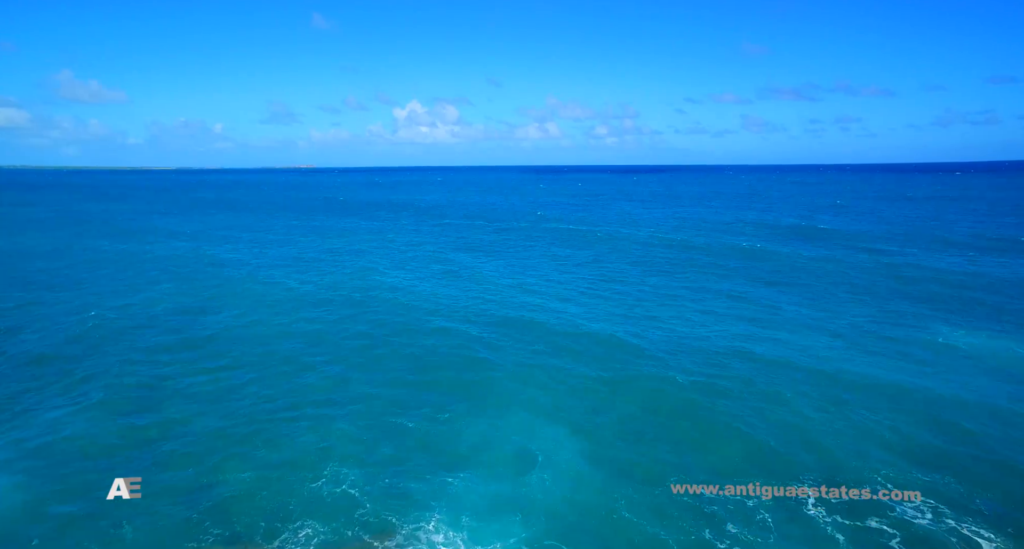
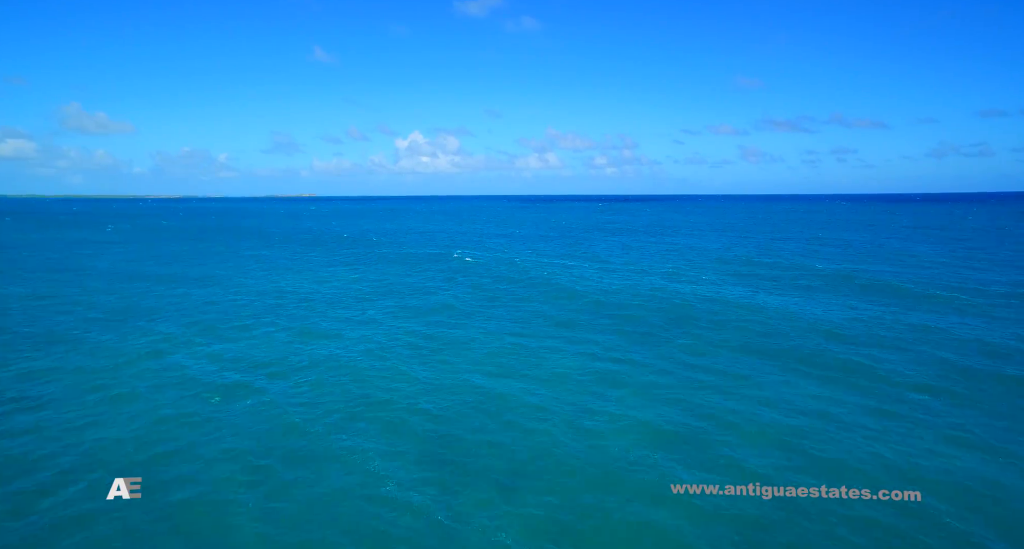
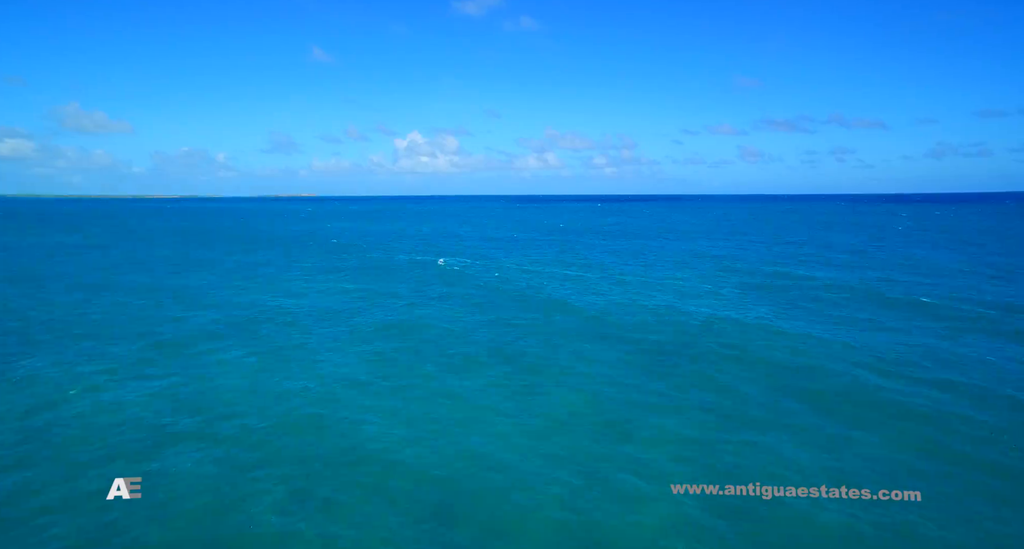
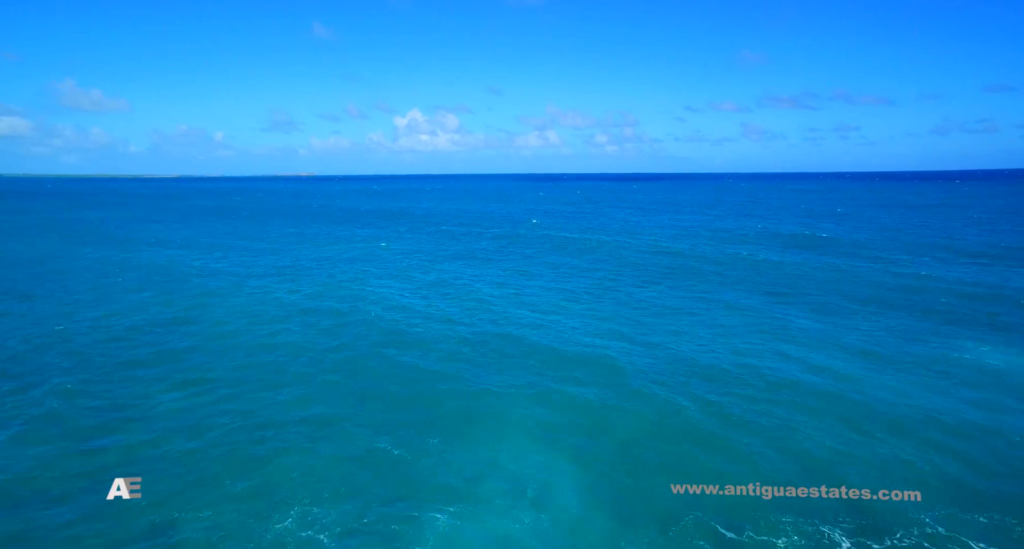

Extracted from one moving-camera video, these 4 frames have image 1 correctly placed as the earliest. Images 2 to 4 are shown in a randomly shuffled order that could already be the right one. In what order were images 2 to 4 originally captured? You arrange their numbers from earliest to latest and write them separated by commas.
4, 2, 3
